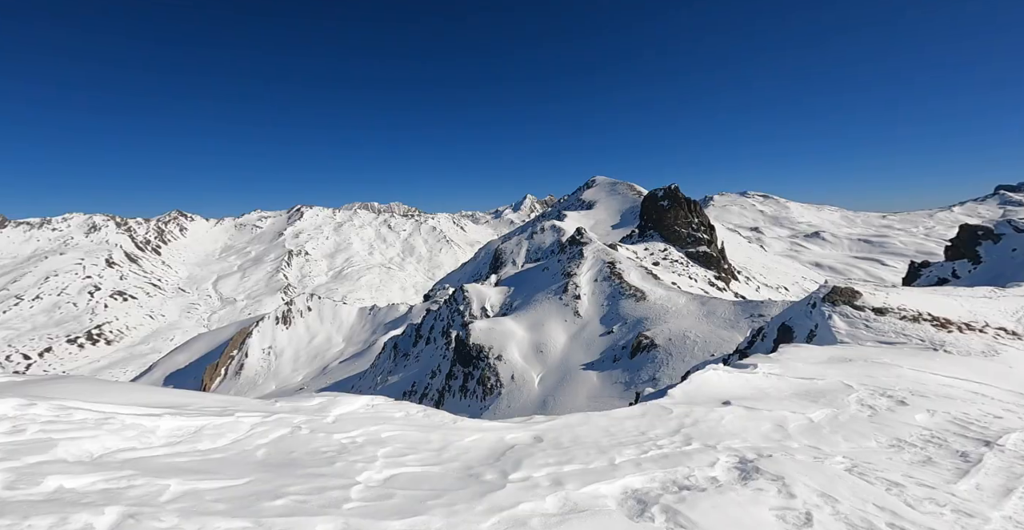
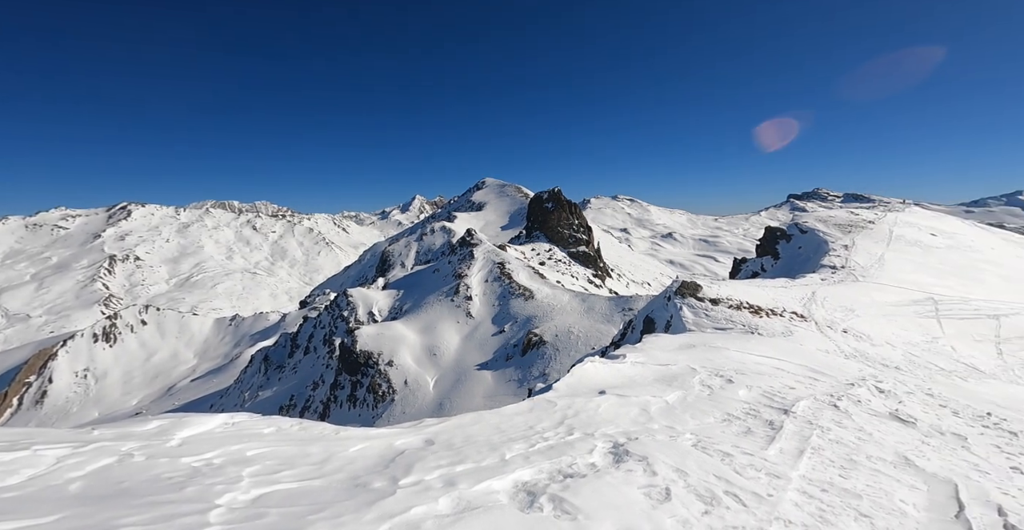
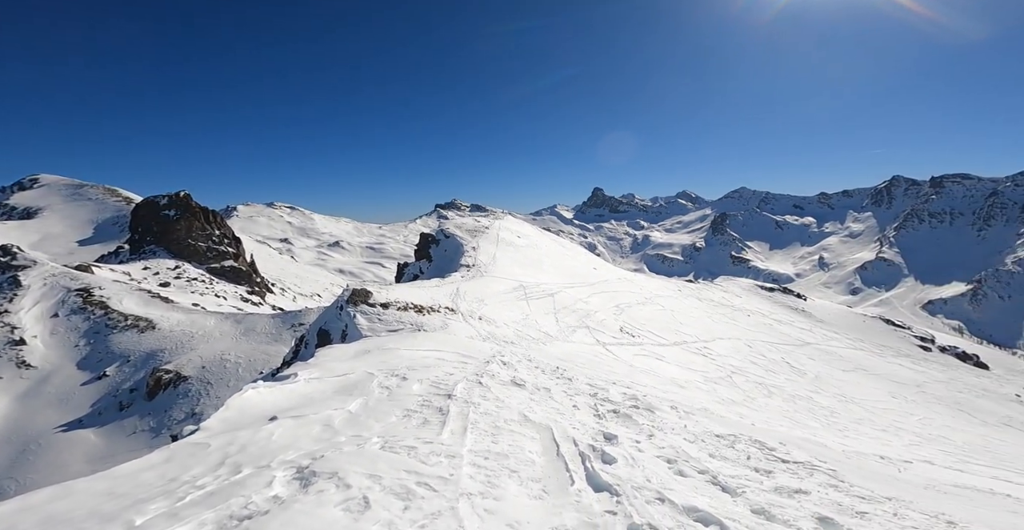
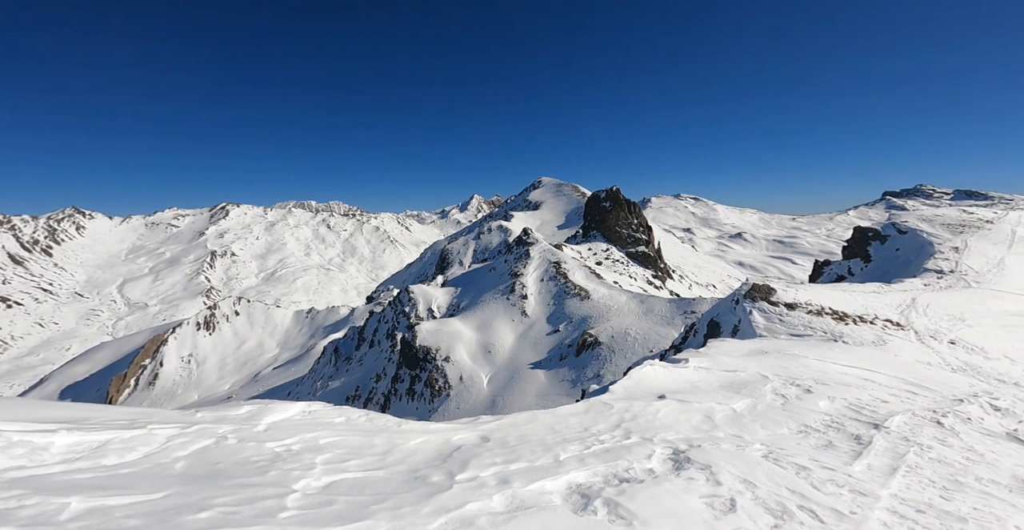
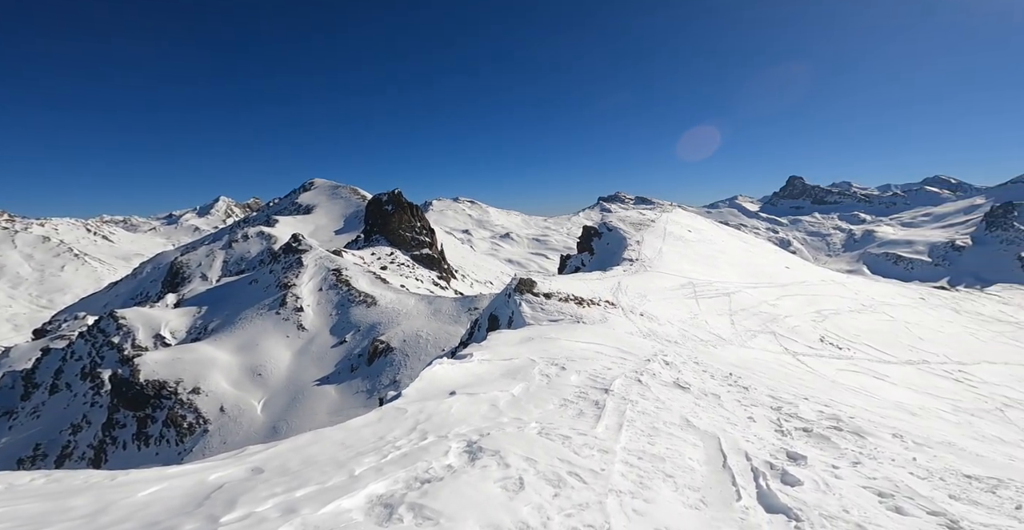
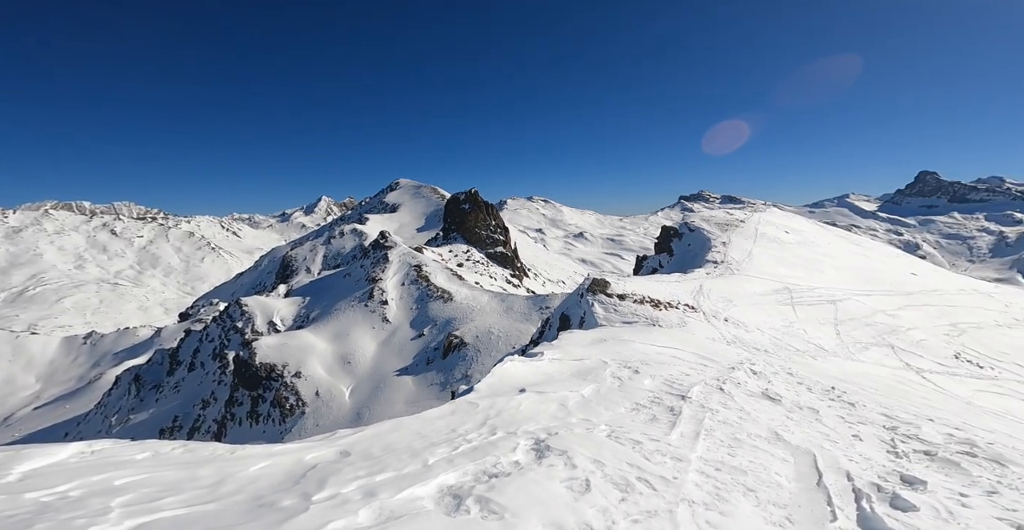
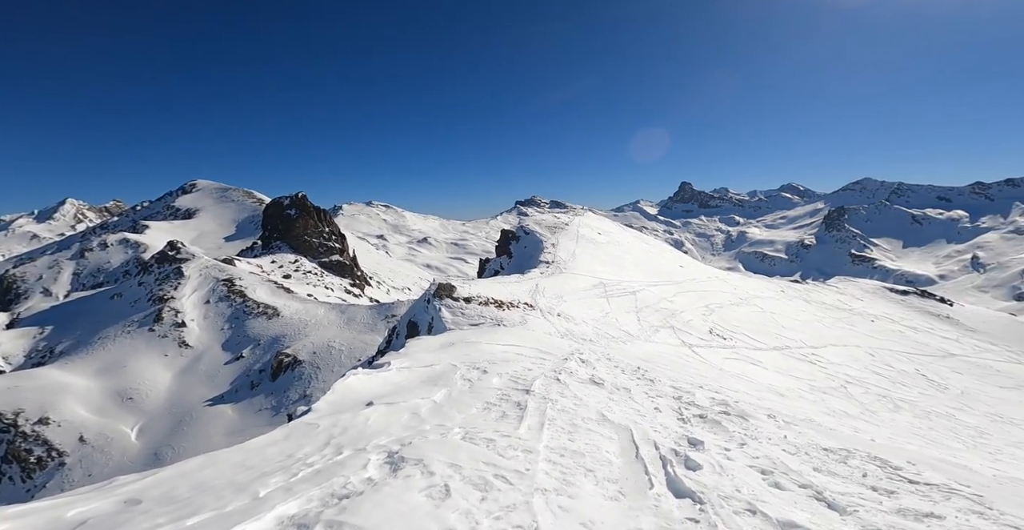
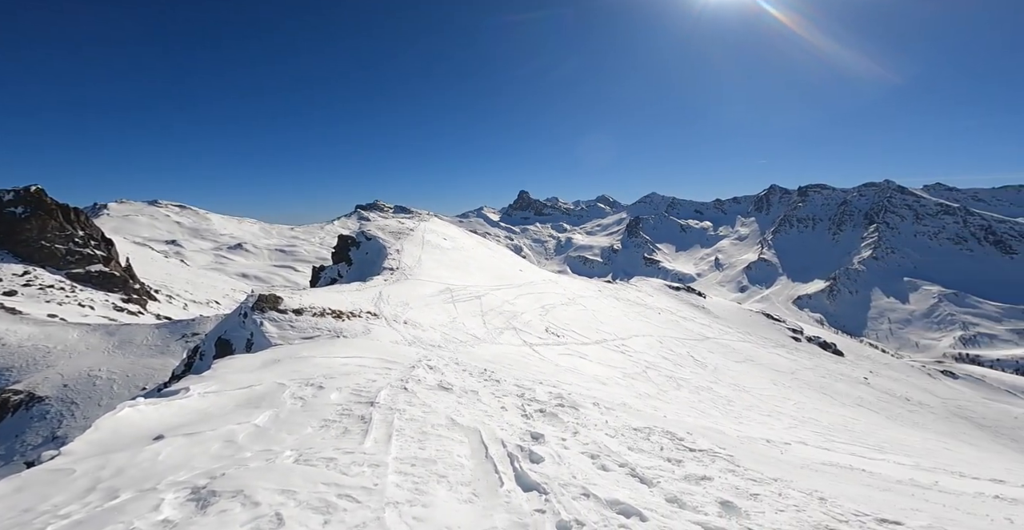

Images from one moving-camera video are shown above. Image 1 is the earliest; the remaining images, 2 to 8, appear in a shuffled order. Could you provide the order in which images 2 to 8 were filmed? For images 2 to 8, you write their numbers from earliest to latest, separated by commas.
4, 2, 6, 5, 7, 3, 8
